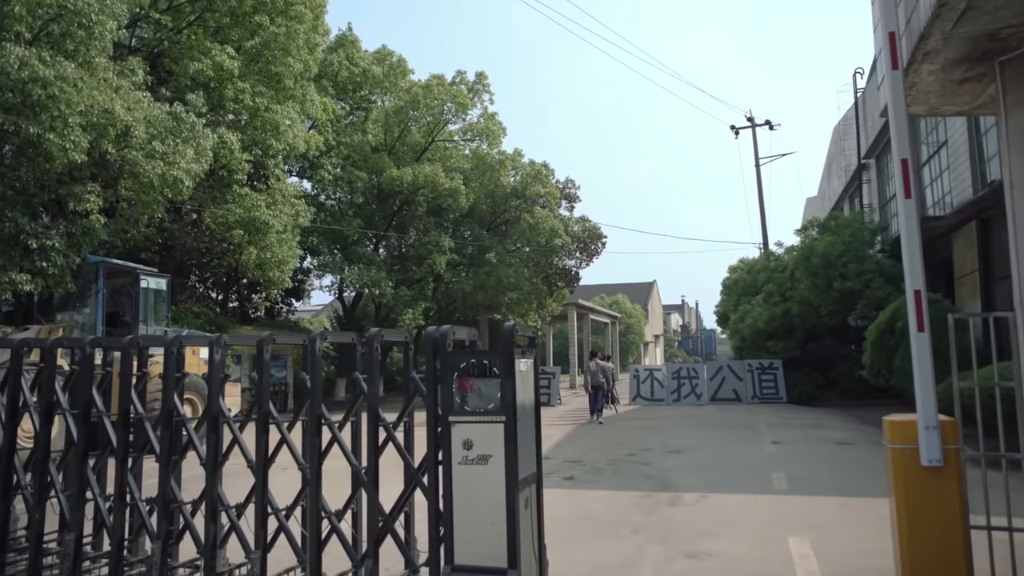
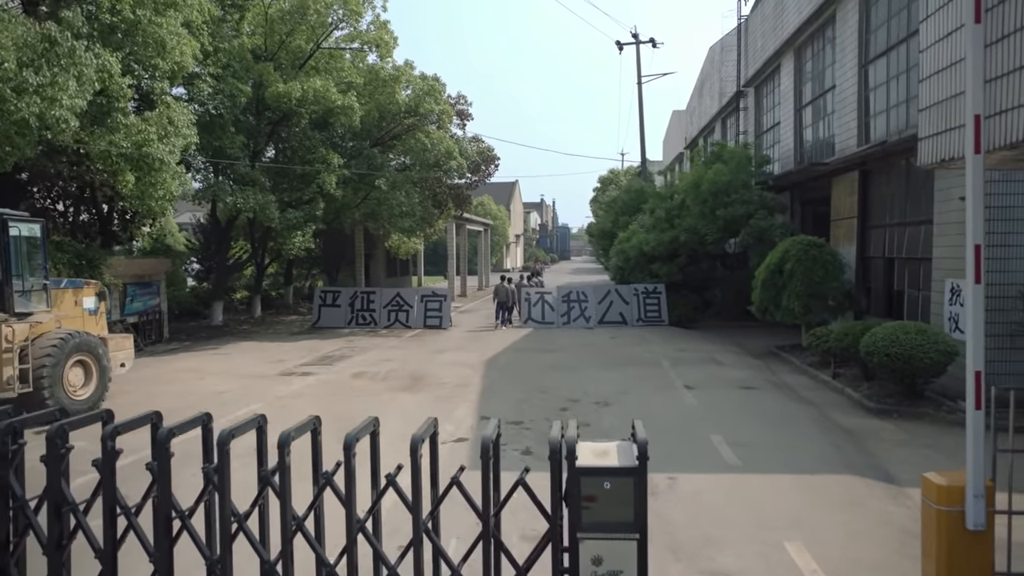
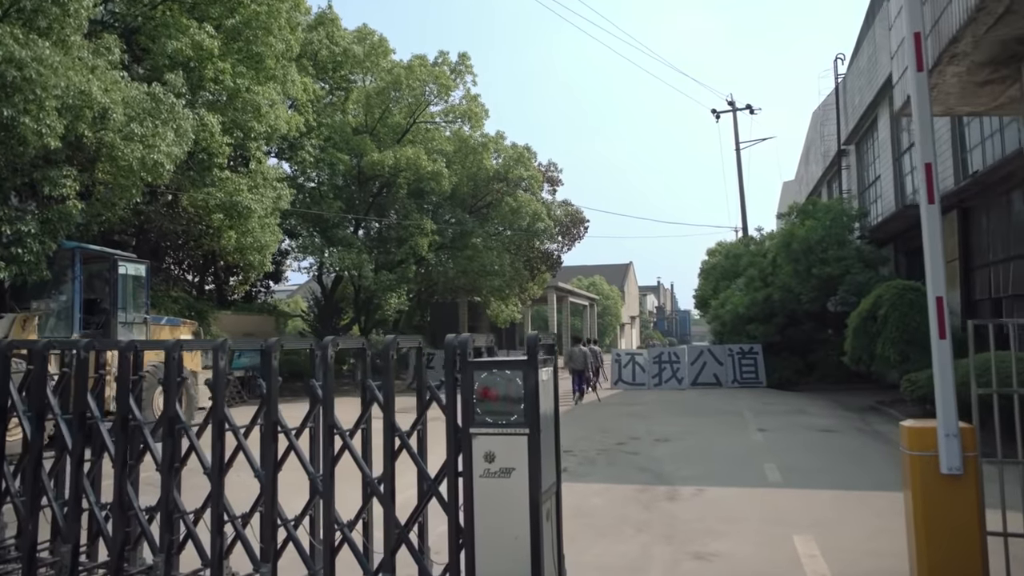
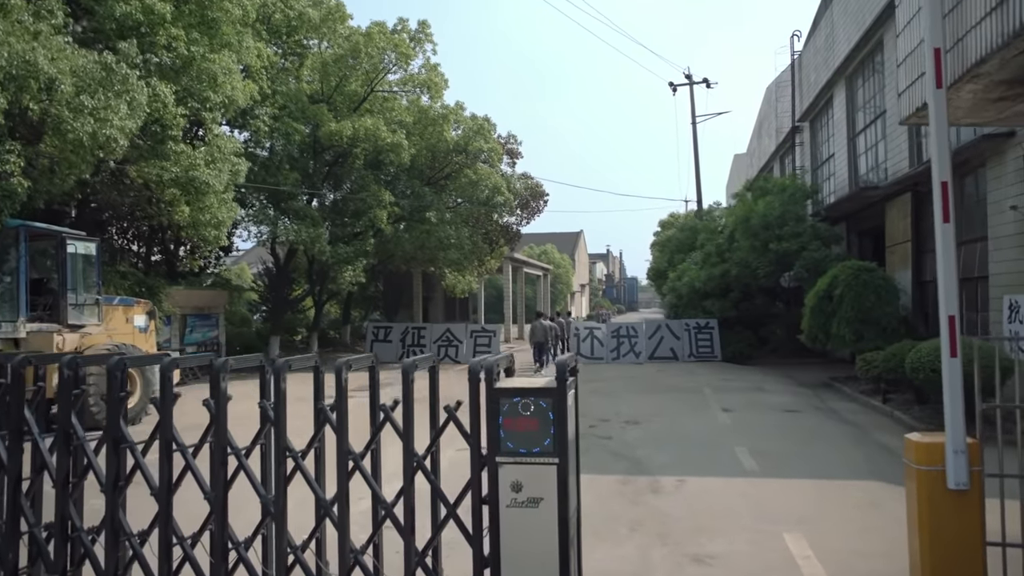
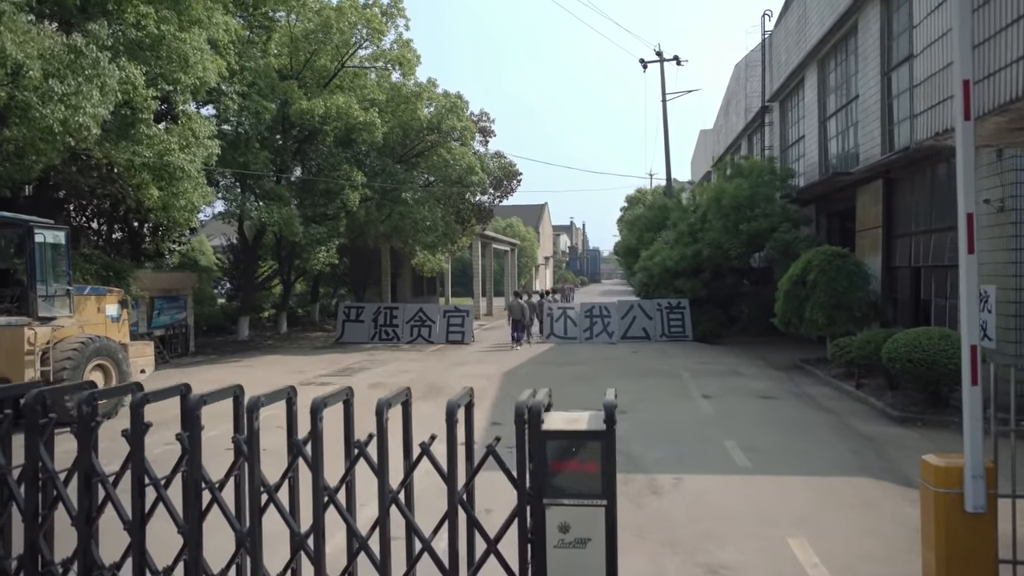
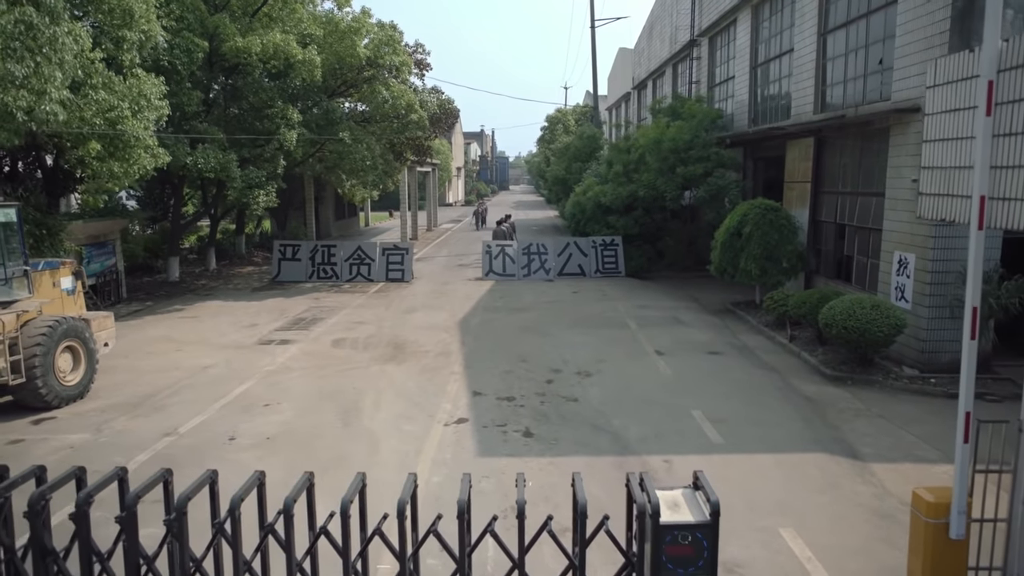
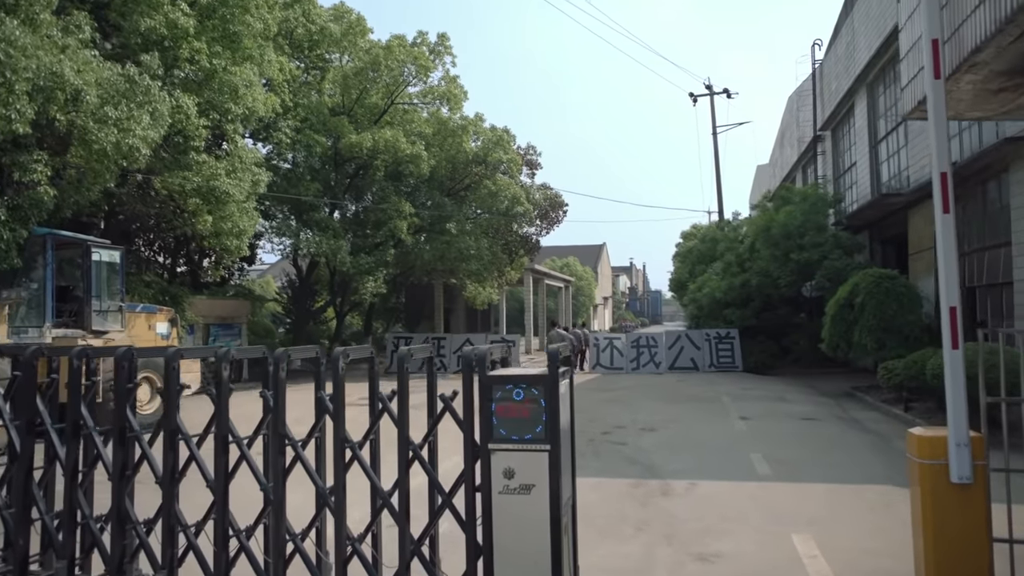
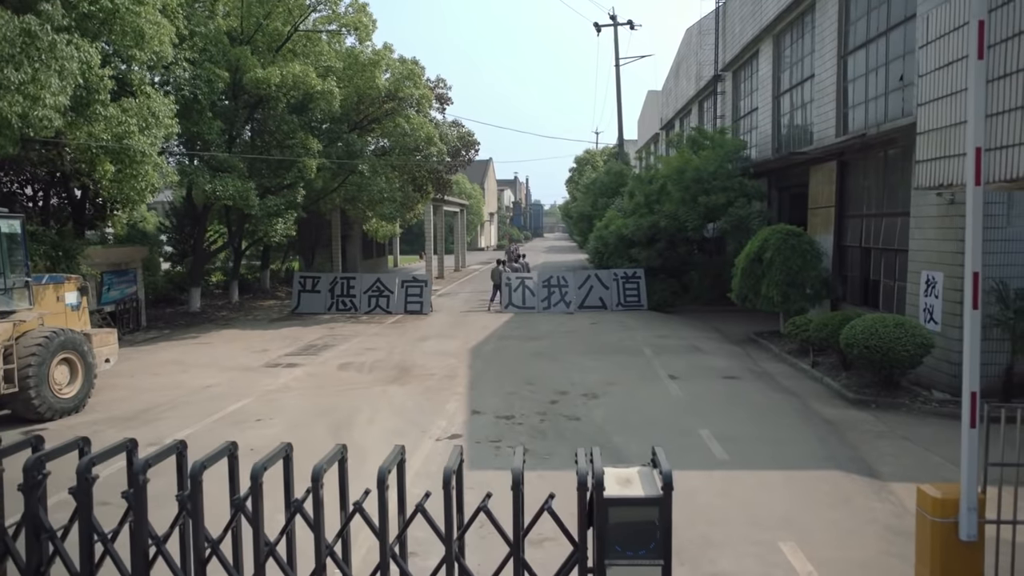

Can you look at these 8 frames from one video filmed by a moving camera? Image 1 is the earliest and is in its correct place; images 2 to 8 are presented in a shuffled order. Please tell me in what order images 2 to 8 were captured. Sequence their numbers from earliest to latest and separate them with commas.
3, 7, 4, 5, 2, 8, 6
